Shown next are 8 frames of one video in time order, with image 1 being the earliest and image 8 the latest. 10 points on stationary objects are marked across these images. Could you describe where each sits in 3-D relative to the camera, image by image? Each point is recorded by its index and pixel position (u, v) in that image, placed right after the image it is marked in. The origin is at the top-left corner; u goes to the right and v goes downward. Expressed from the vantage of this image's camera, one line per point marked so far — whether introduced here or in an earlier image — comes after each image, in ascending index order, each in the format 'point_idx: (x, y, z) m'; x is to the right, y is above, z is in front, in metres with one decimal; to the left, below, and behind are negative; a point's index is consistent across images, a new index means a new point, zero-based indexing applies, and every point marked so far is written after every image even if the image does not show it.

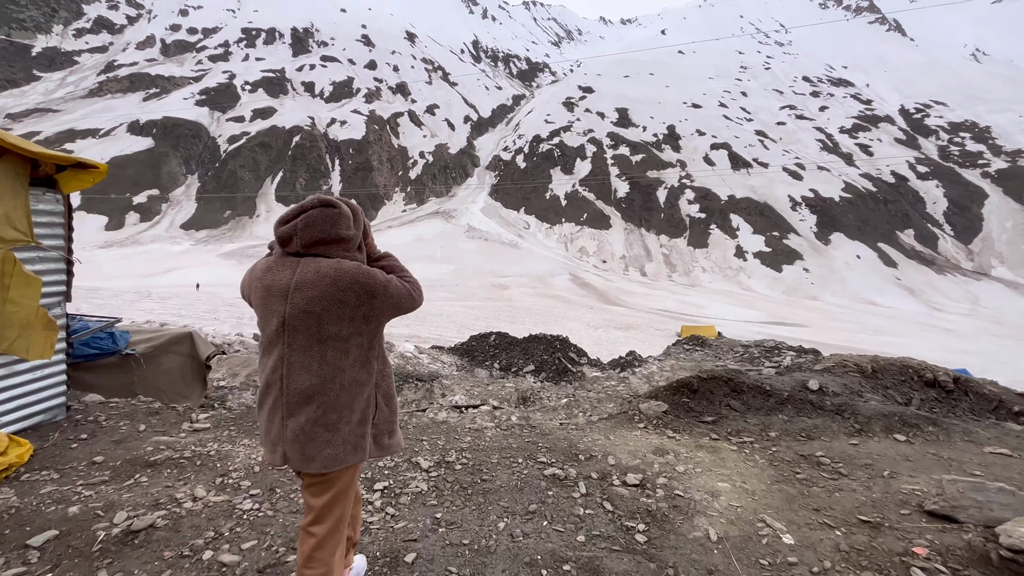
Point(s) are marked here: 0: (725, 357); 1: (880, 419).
0: (+4.0, -1.3, +8.6) m
1: (+3.4, -1.2, +4.3) m
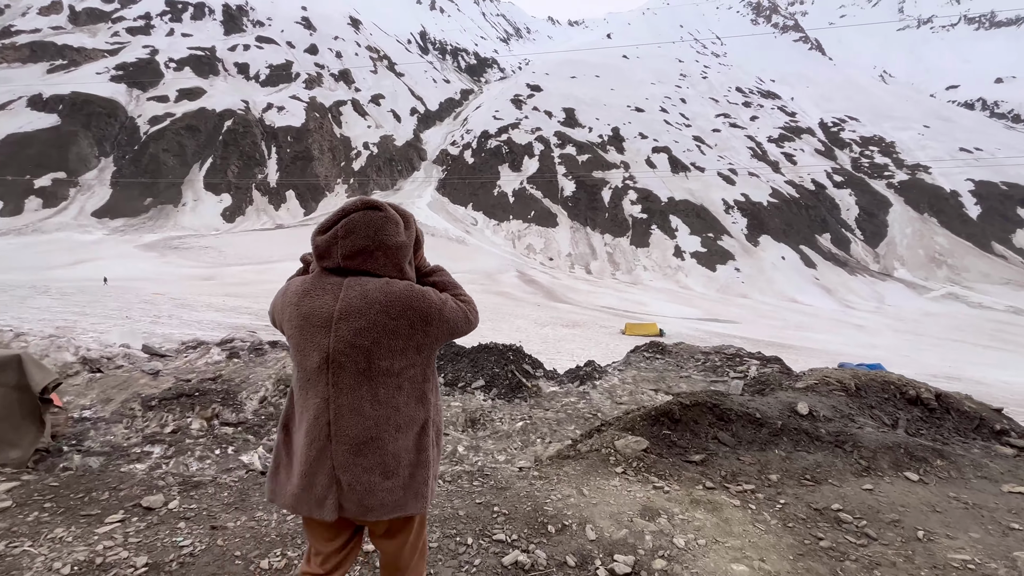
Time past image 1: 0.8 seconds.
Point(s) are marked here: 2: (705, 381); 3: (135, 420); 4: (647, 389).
0: (+3.1, -1.4, +8.1) m
1: (+3.0, -1.3, +3.7) m
2: (+3.1, -1.5, +7.4) m
3: (-4.2, -1.5, +5.1) m
4: (+2.1, -1.6, +7.2) m
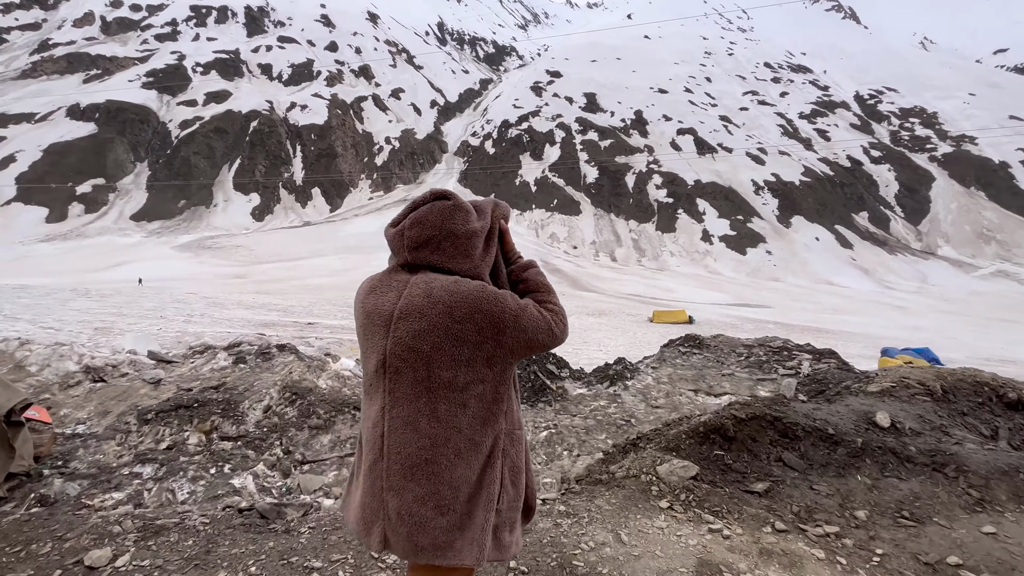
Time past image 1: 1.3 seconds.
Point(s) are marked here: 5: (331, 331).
0: (+3.5, -1.2, +7.4) m
1: (+3.2, -1.2, +3.0) m
2: (+3.4, -1.3, +6.6) m
3: (-4.0, -1.5, +4.8) m
4: (+2.4, -1.4, +6.5) m
5: (-5.4, -1.3, +14.1) m
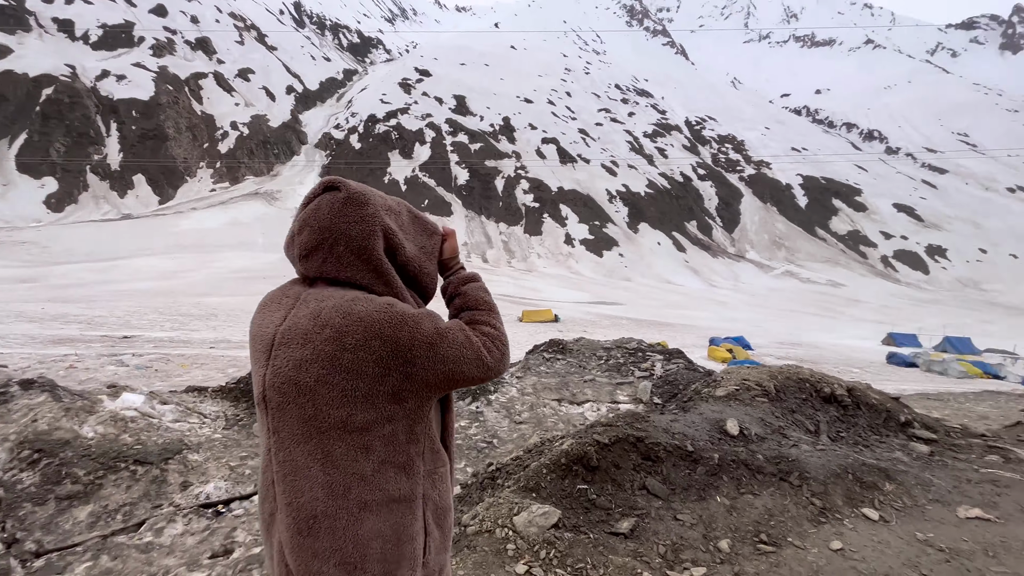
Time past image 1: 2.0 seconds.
0: (+1.2, -1.3, +7.4) m
1: (+2.1, -1.3, +3.1) m
2: (+1.4, -1.4, +6.6) m
3: (-5.2, -1.7, +2.8) m
4: (+0.5, -1.5, +6.3) m
5: (-9.1, -1.5, +11.4) m
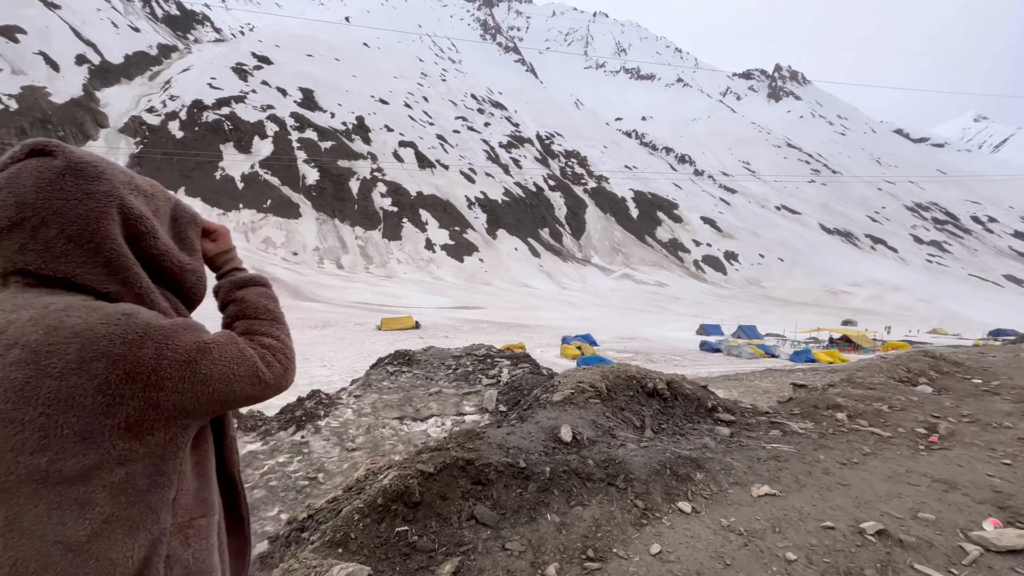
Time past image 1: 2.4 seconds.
0: (-1.2, -1.4, +7.0) m
1: (+1.0, -1.3, +3.2) m
2: (-0.8, -1.5, +6.4) m
3: (-6.0, -1.9, +0.8) m
4: (-1.5, -1.6, +5.7) m
5: (-12.2, -1.9, +7.8) m
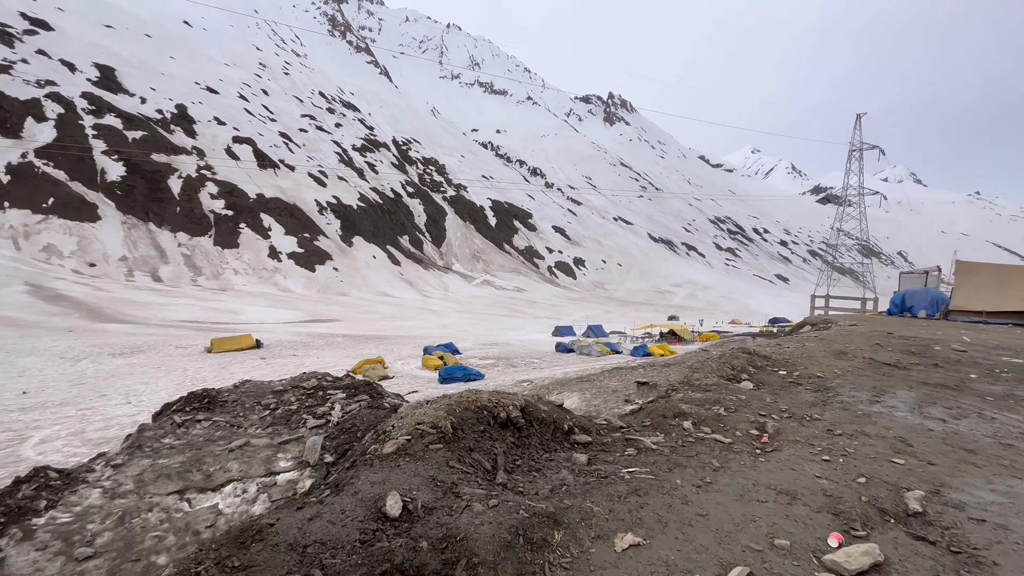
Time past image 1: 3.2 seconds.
0: (-3.2, -1.6, +5.5) m
1: (0.0, -1.4, +2.5) m
2: (-2.6, -1.7, +5.0) m
3: (-6.0, -2.1, -1.8) m
4: (-3.2, -1.9, +4.2) m
5: (-14.0, -2.4, +3.1) m
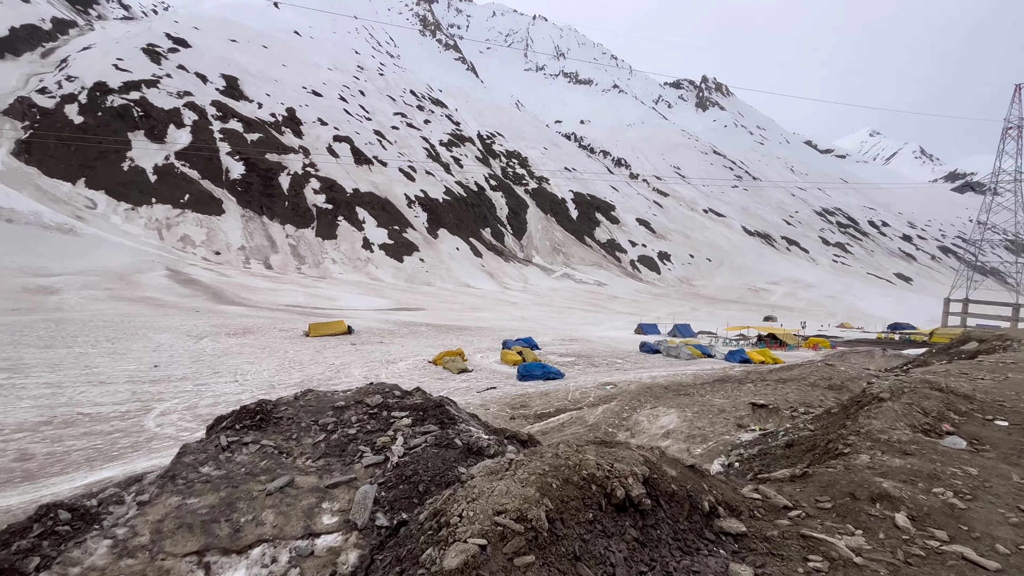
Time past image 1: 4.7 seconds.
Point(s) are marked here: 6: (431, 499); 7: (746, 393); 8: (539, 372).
0: (-2.2, -1.7, +4.6) m
1: (+0.4, -1.6, +1.1) m
2: (-1.7, -1.8, +4.0) m
3: (-6.2, -2.2, -2.1) m
4: (-2.4, -1.9, +3.3) m
5: (-13.3, -2.2, +4.1) m
6: (-0.7, -1.7, +3.7) m
7: (+6.9, -3.1, +13.6) m
8: (+1.0, -3.1, +16.6) m
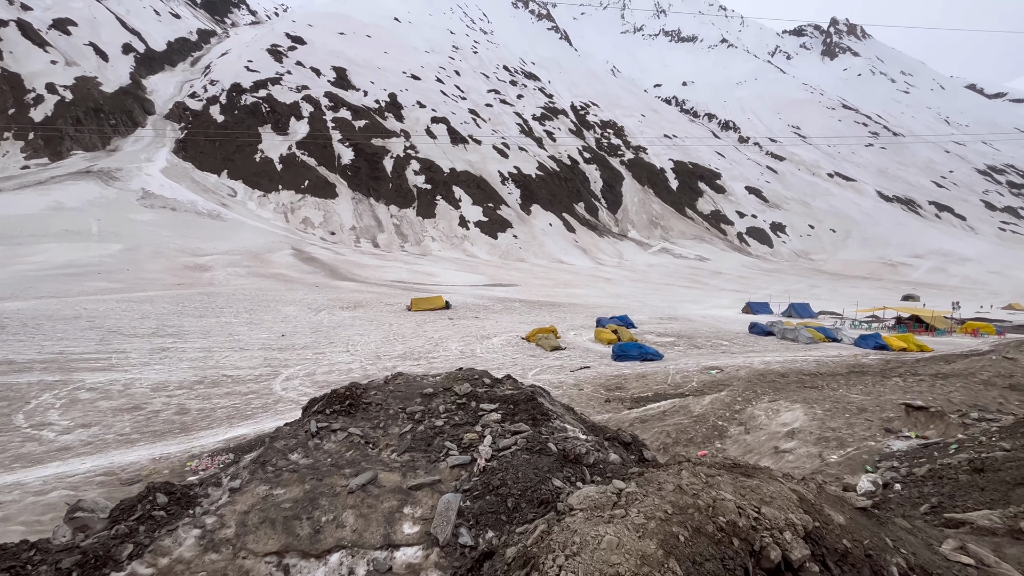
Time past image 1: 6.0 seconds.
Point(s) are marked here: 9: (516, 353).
0: (-1.3, -1.5, +4.4) m
1: (+0.6, -1.6, +0.4) m
2: (-0.9, -1.6, +3.7) m
3: (-6.5, -2.4, -1.4) m
4: (-1.7, -1.8, +3.2) m
5: (-12.2, -2.0, +6.1) m
6: (+0.1, -1.6, +3.2) m
7: (+9.5, -2.5, +11.4) m
8: (+4.3, -2.3, +15.6) m
9: (+0.1, -2.3, +15.8) m
